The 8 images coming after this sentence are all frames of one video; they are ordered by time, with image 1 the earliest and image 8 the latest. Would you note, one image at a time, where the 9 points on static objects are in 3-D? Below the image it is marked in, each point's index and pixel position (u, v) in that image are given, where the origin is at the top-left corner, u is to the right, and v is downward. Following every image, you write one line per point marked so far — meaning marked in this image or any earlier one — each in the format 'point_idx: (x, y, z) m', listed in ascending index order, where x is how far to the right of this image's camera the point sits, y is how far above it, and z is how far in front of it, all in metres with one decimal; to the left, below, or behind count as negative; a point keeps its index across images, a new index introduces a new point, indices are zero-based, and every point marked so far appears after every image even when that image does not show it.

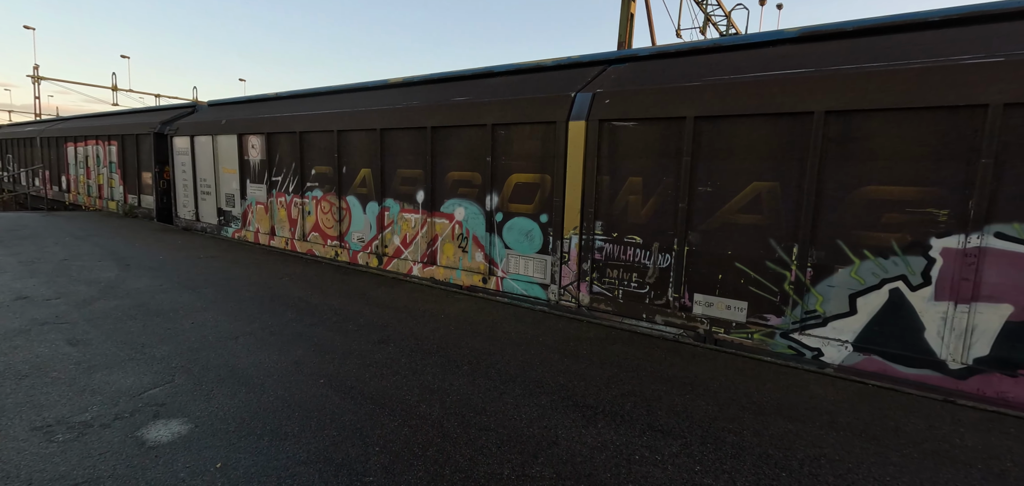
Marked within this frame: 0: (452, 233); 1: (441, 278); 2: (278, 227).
0: (-0.9, +0.1, +6.1) m
1: (-1.0, -0.5, +6.3) m
2: (-4.7, +0.3, +8.7) m
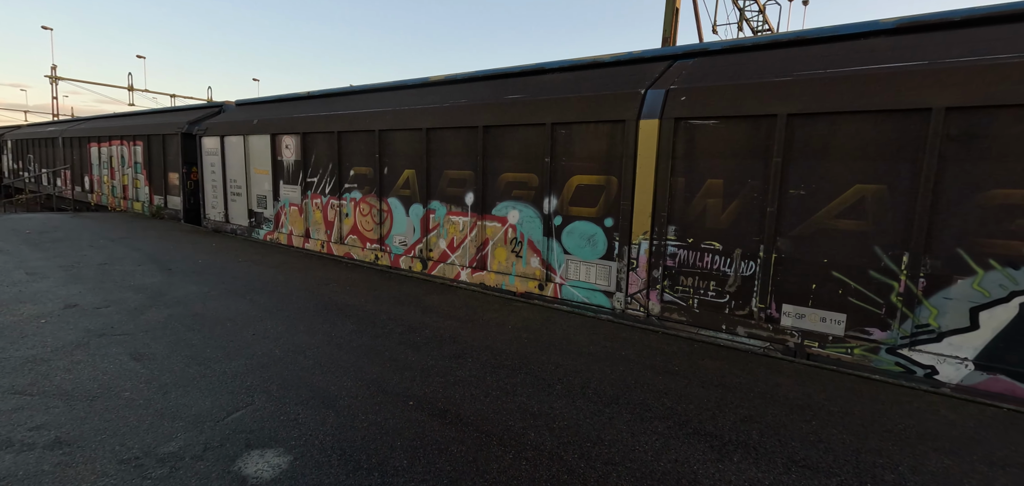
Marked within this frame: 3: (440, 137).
0: (-0.1, +0.1, +5.9) m
1: (-0.3, -0.6, +6.0) m
2: (-3.9, +0.3, +8.5) m
3: (-1.1, +1.6, +6.4) m
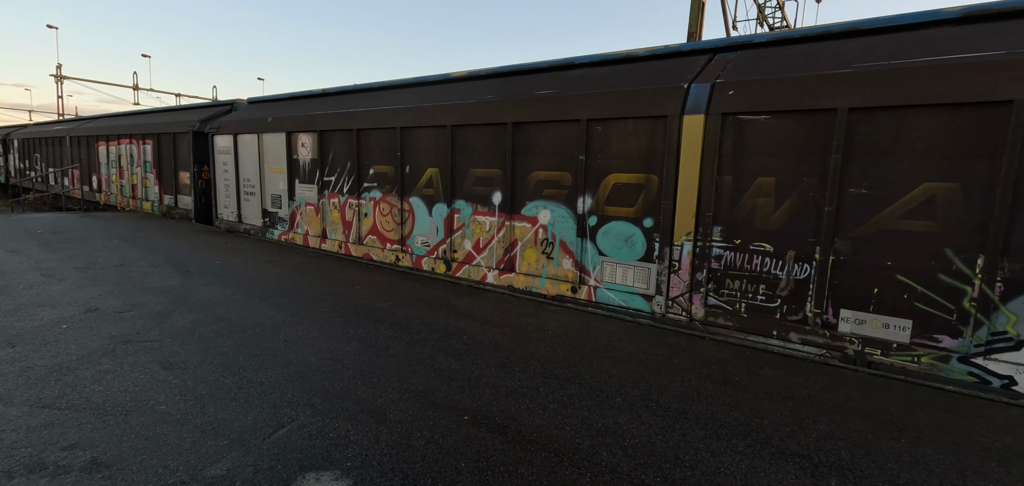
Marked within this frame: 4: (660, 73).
0: (+0.3, +0.1, +5.7) m
1: (+0.1, -0.6, +5.8) m
2: (-3.5, +0.3, +8.3) m
3: (-0.7, +1.6, +6.2) m
4: (+1.7, +1.9, +4.8) m
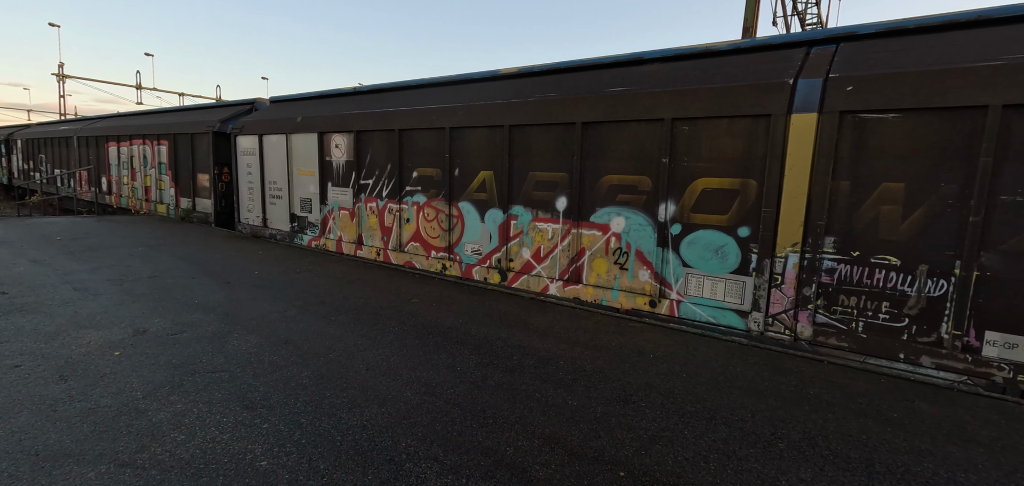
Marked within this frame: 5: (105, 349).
0: (+1.2, 0.0, +5.3) m
1: (+1.0, -0.7, +5.4) m
2: (-2.7, +0.1, +7.9) m
3: (+0.2, +1.5, +5.8) m
4: (+2.5, +1.8, +4.4) m
5: (-3.2, -0.8, +3.4) m
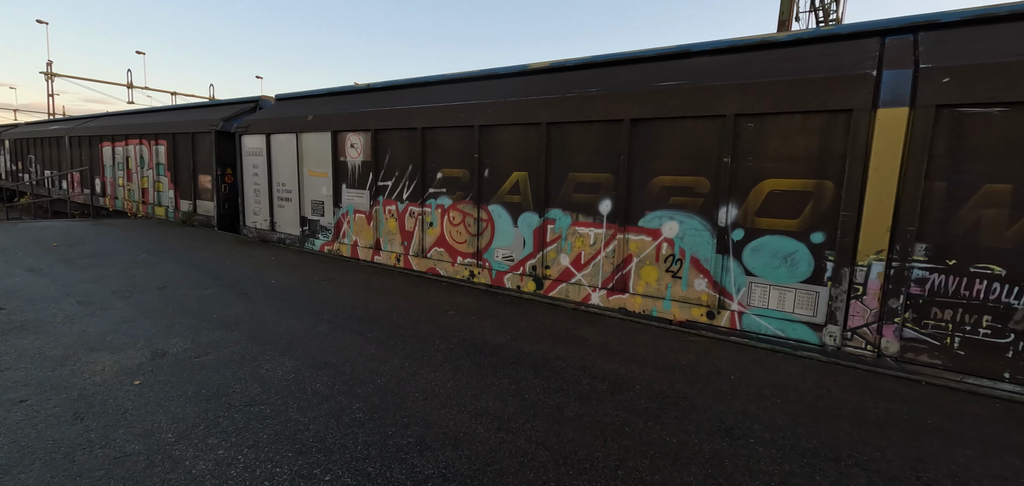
0: (+1.6, -0.1, +4.9) m
1: (+1.5, -0.8, +5.0) m
2: (-2.2, +0.1, +7.4) m
3: (+0.7, +1.4, +5.4) m
4: (+3.0, +1.8, +4.0) m
5: (-2.7, -0.9, +3.0) m
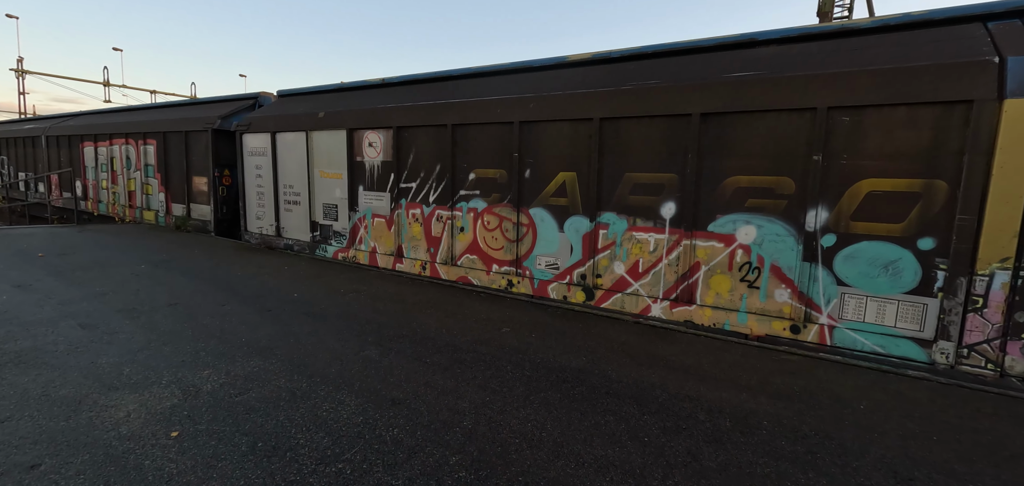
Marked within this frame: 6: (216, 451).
0: (+2.3, -0.2, +4.5) m
1: (+2.1, -0.8, +4.6) m
2: (-1.7, -0.1, +6.9) m
3: (+1.2, +1.3, +4.9) m
4: (+3.6, +1.7, +3.7) m
5: (-2.0, -1.0, +2.4) m
6: (-1.5, -1.1, +2.2) m
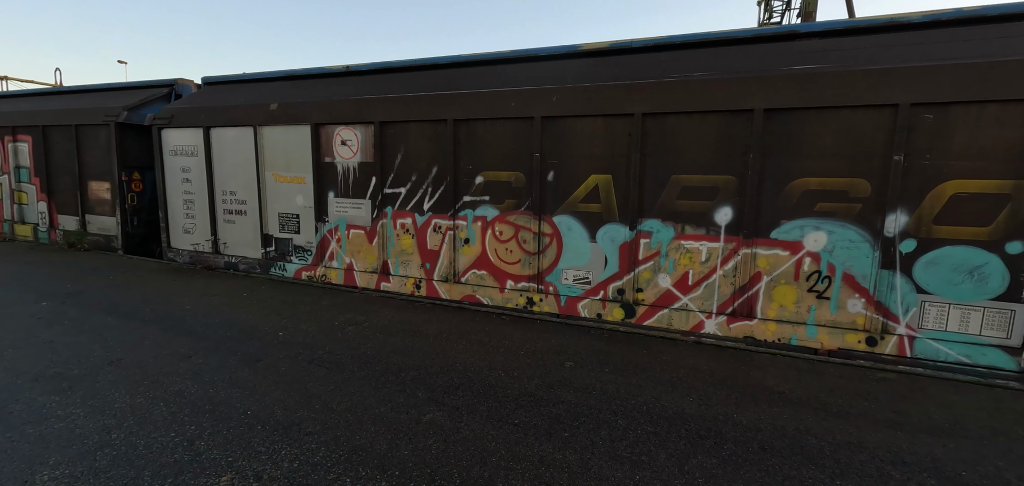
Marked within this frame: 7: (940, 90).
0: (+2.7, -0.3, +4.1) m
1: (+2.6, -0.9, +4.2) m
2: (-1.5, -0.3, +5.9) m
3: (+1.6, +1.2, +4.4) m
4: (+4.2, +1.7, +3.6) m
5: (-1.1, -1.2, +1.4) m
6: (-0.6, -1.2, +1.3) m
7: (+3.6, +1.3, +3.5) m
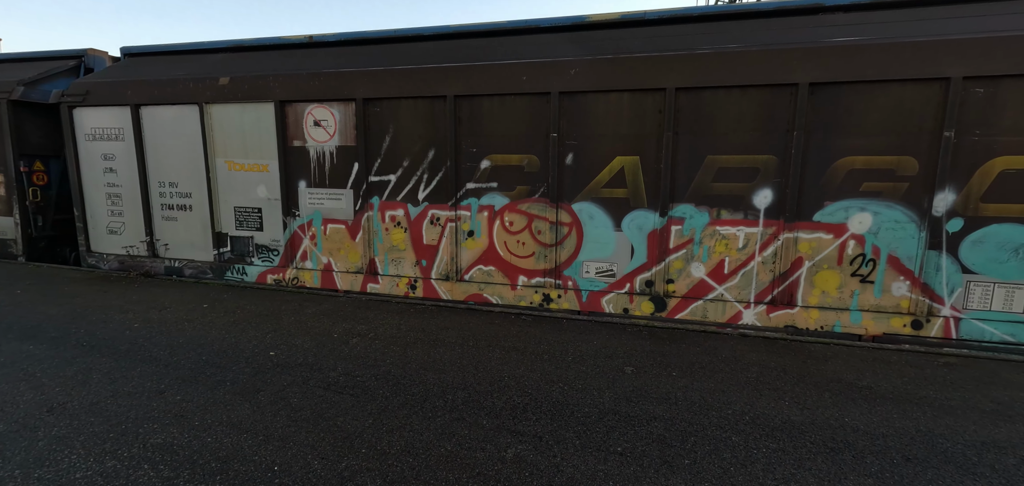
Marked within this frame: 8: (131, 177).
0: (+3.0, -0.1, +3.9) m
1: (+2.9, -0.8, +4.0) m
2: (-1.4, -0.2, +5.1) m
3: (+1.8, +1.3, +4.1) m
4: (+4.5, +1.9, +3.5) m
5: (-0.4, -1.2, +0.7) m
6: (+0.1, -1.2, +0.7) m
7: (+3.9, +1.4, +3.4) m
8: (-5.4, +0.9, +6.0) m
